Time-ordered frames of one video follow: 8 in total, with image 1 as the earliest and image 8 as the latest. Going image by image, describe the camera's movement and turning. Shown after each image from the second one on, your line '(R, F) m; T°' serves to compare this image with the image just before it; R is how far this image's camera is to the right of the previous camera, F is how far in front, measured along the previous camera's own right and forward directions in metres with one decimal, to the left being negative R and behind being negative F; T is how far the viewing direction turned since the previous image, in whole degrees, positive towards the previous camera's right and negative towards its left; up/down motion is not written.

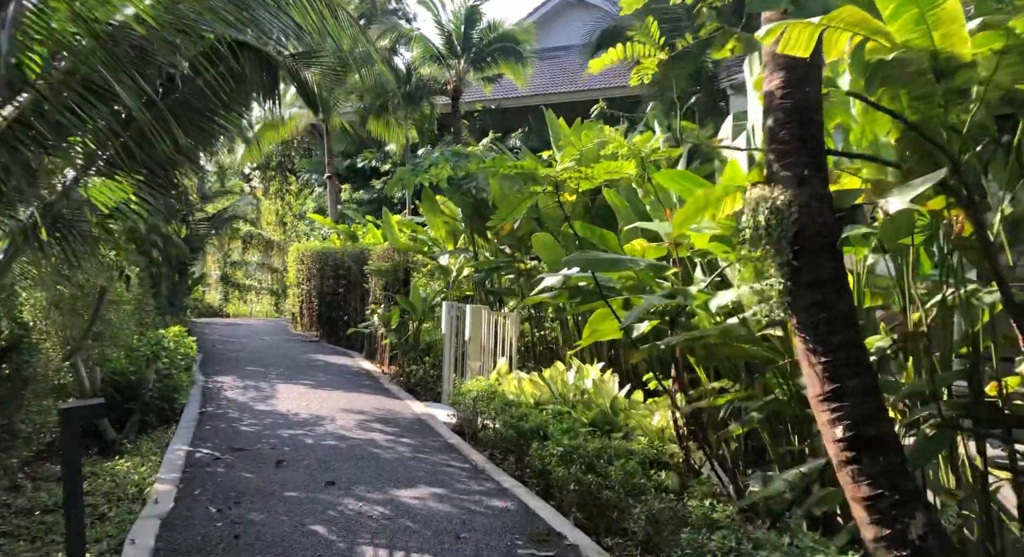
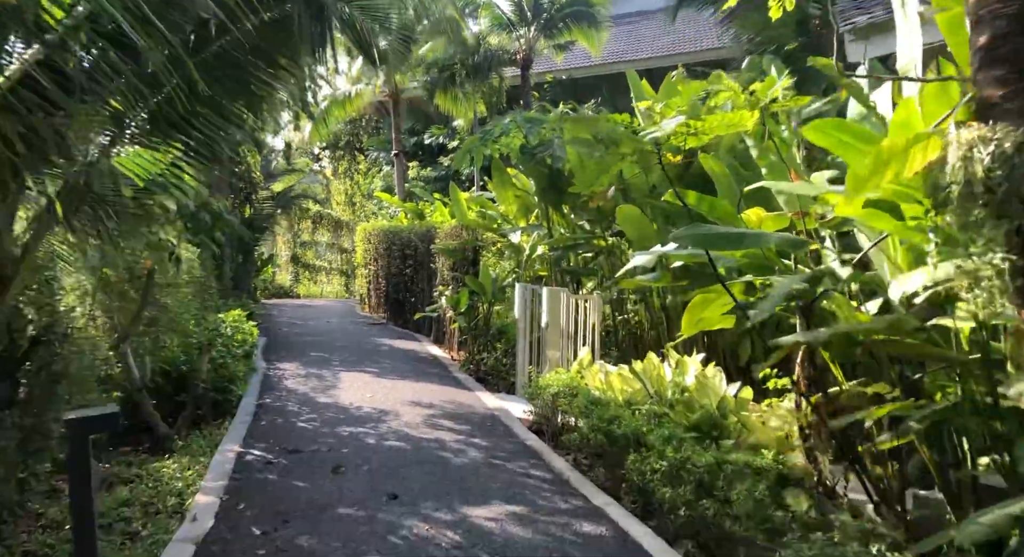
(-0.1, +0.8) m; -5°
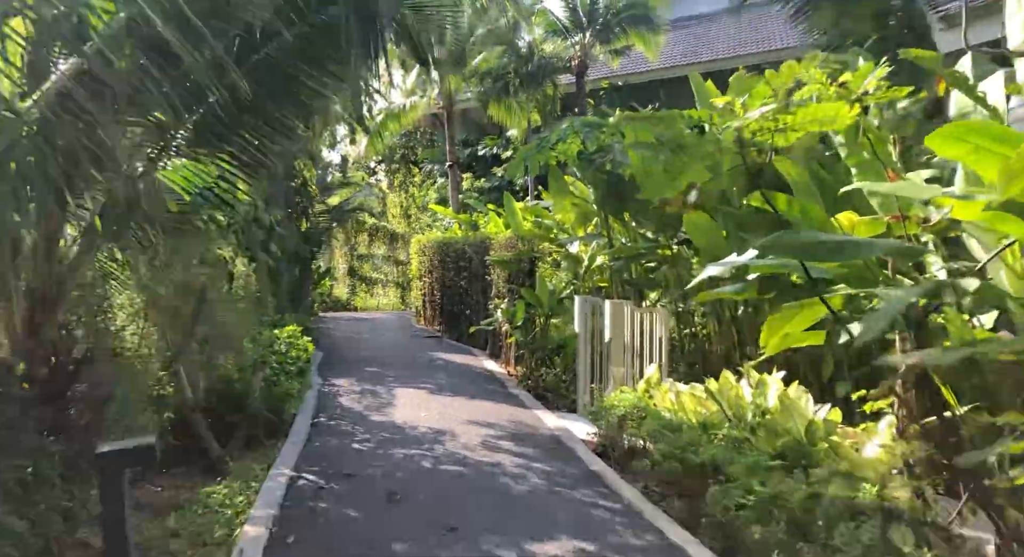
(-0.1, +0.3) m; -4°
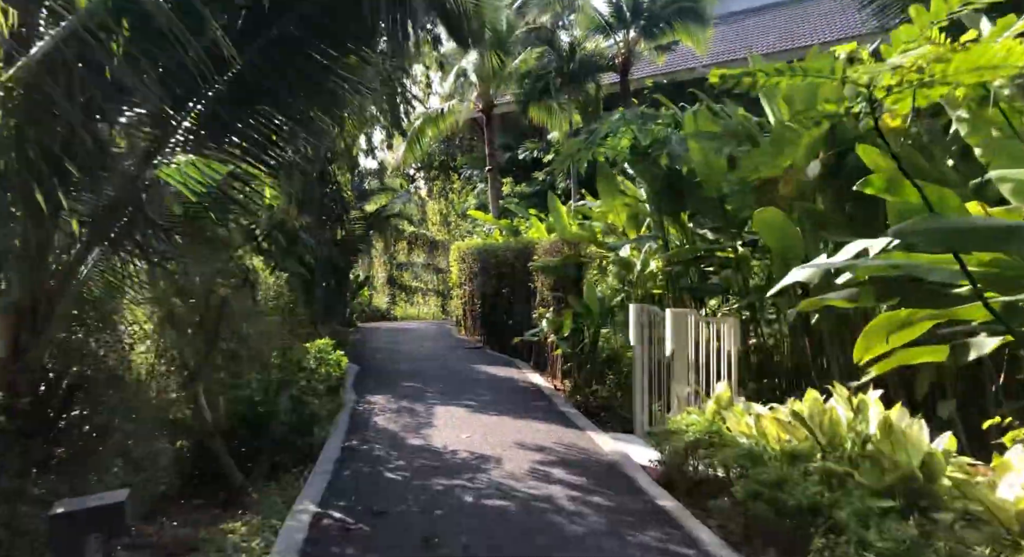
(-0.1, +0.6) m; -3°
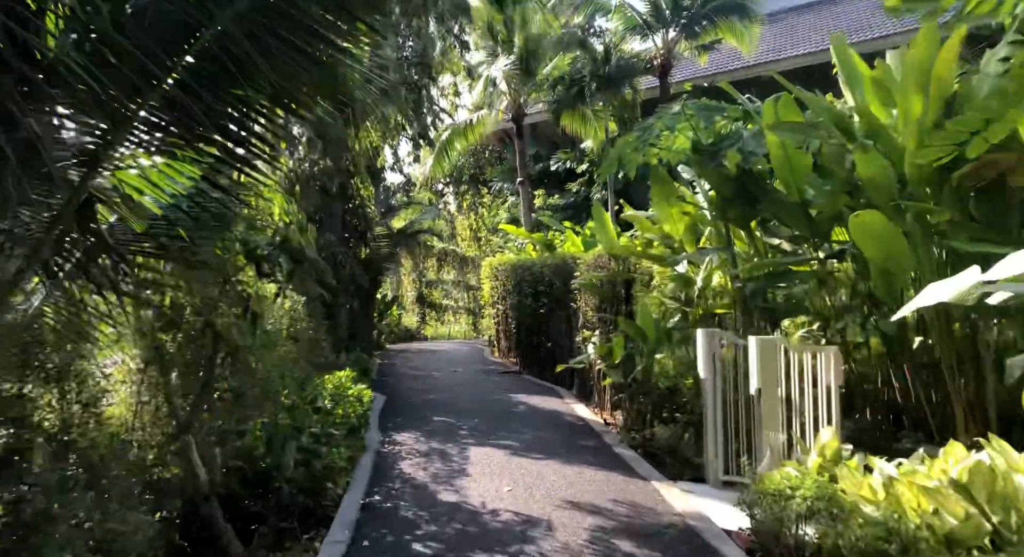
(-0.1, +0.9) m; -2°
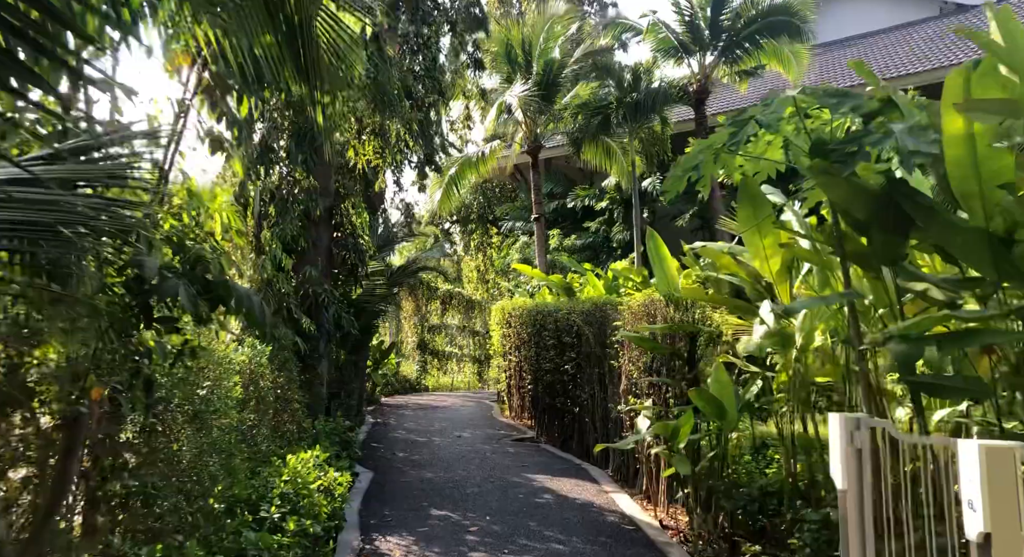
(-0.2, +1.8) m; 0°
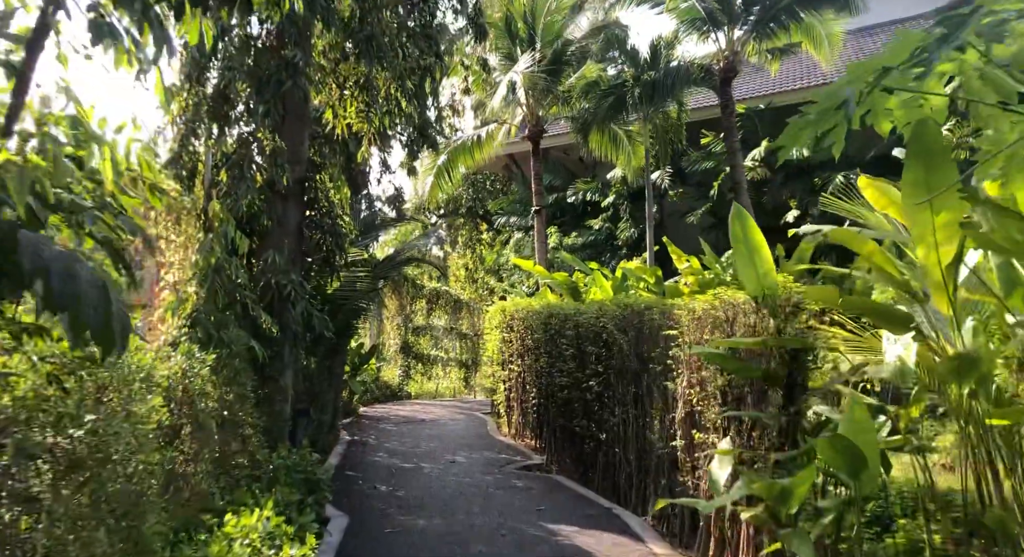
(-0.3, +1.6) m; +1°
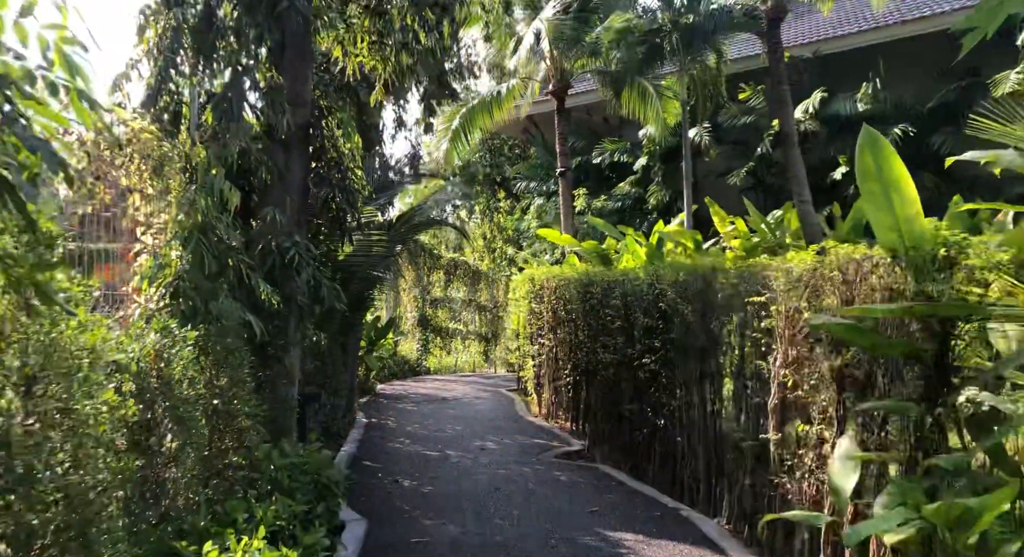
(-0.2, +1.0) m; -1°
